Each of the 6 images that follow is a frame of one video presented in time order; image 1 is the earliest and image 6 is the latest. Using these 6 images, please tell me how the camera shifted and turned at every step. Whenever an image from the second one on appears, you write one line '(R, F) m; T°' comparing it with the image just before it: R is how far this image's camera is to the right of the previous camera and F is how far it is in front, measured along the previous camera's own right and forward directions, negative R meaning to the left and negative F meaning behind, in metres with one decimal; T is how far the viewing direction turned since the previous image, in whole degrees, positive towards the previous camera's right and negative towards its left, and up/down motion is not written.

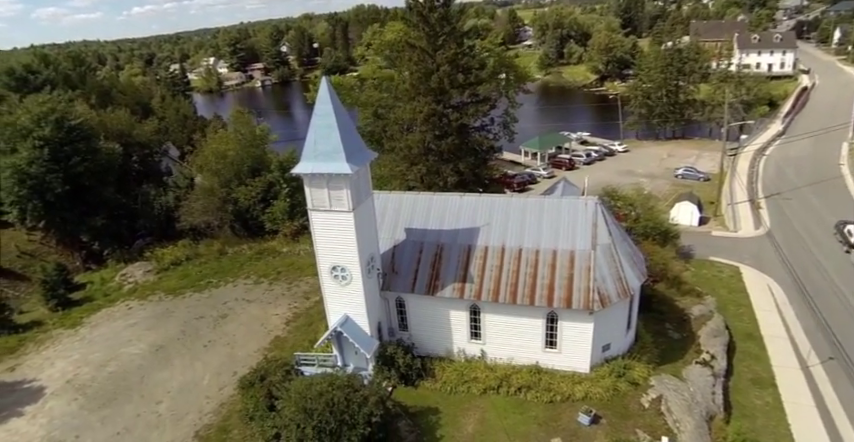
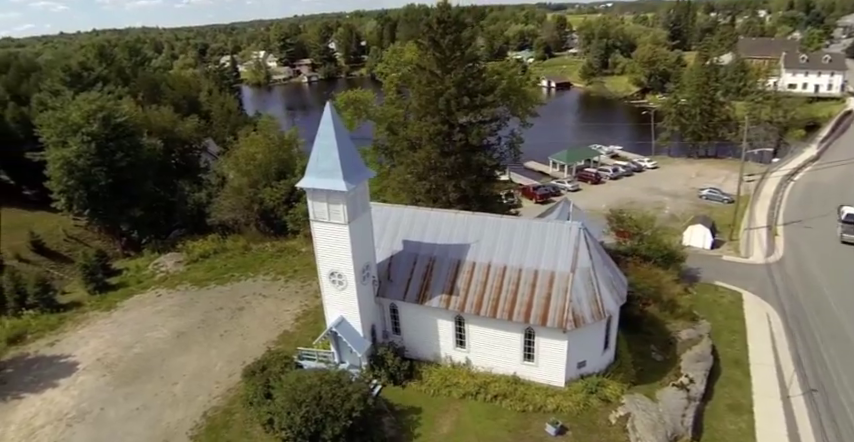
(+2.1, -1.8) m; -4°
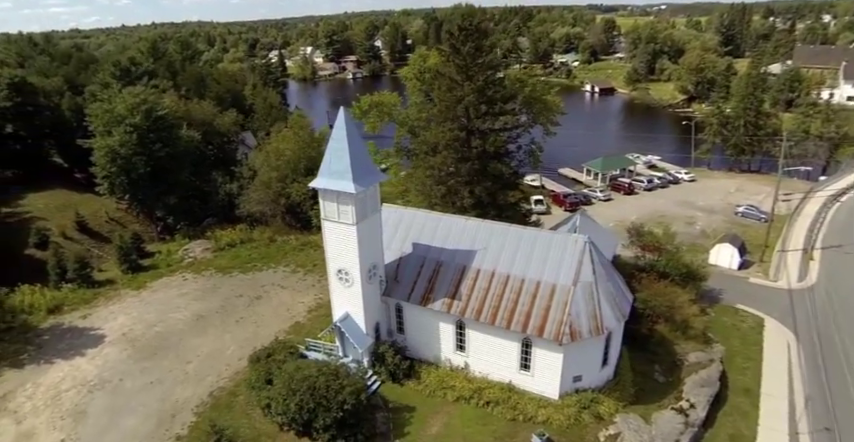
(+1.6, -0.5) m; -4°
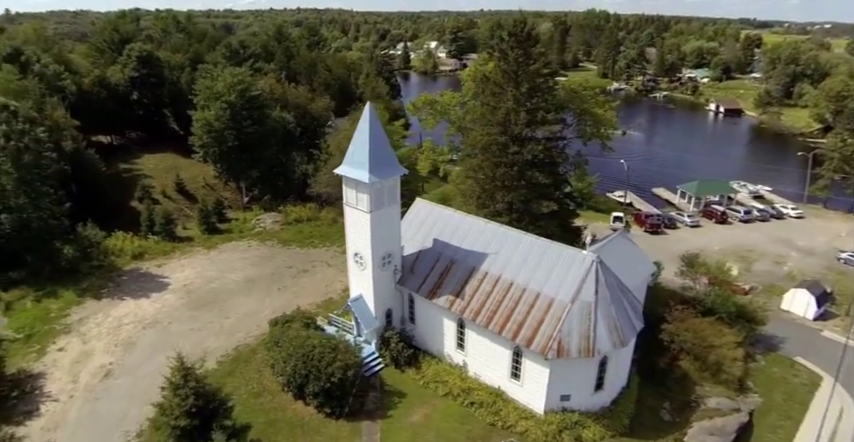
(+4.5, -0.6) m; -11°
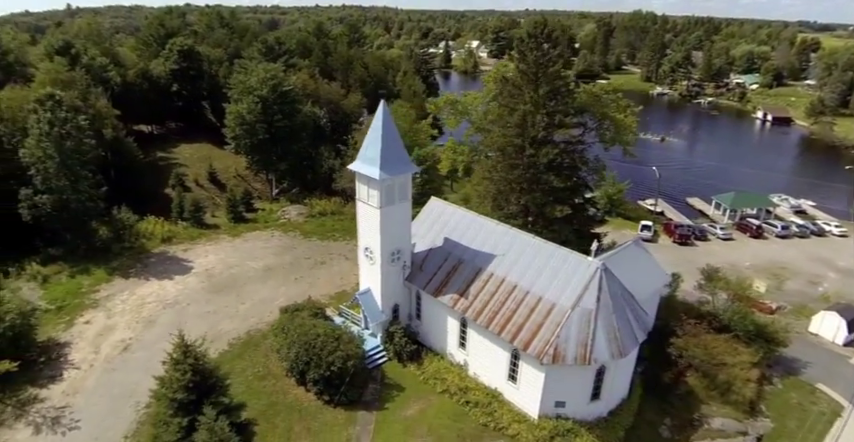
(+1.5, -0.3) m; -4°
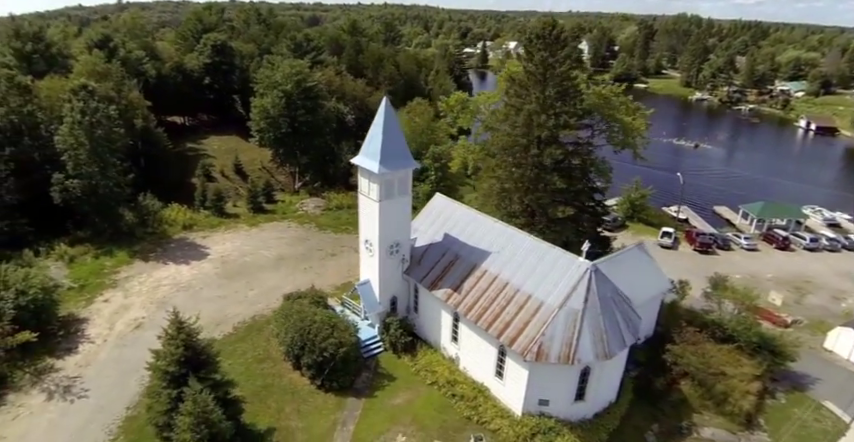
(+1.9, -0.5) m; -4°
